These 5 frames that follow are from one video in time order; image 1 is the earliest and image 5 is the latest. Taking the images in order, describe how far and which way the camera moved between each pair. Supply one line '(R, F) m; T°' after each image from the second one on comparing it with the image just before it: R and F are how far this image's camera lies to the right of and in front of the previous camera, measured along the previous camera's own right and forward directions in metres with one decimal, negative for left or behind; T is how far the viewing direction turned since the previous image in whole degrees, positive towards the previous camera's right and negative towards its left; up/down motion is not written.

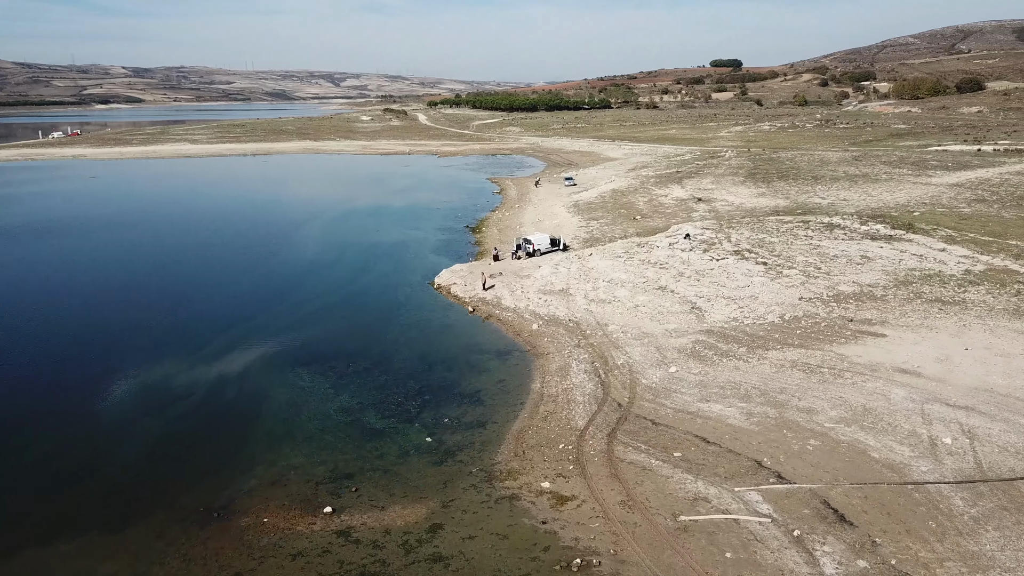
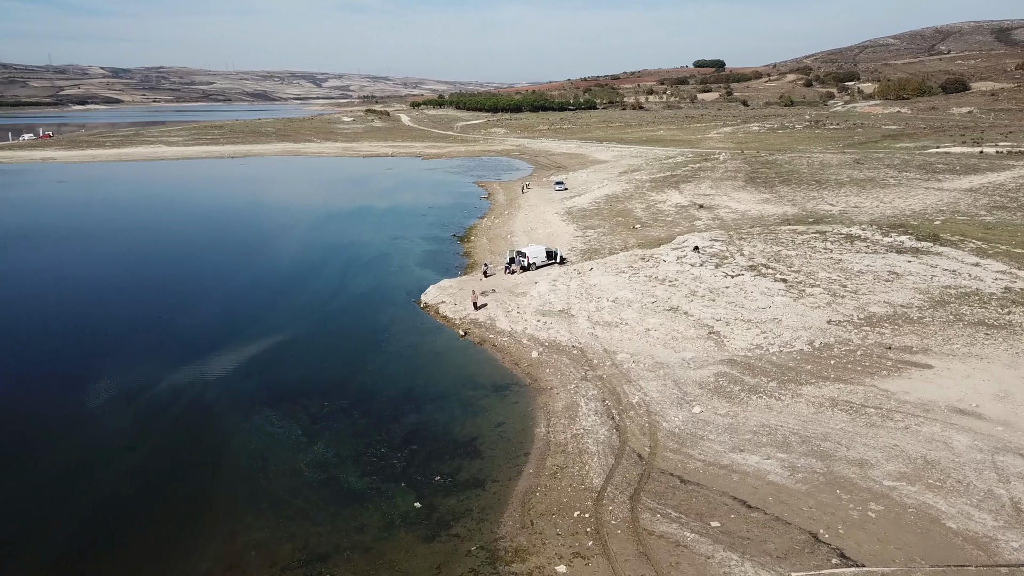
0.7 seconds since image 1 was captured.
(-0.3, +2.6) m; +1°
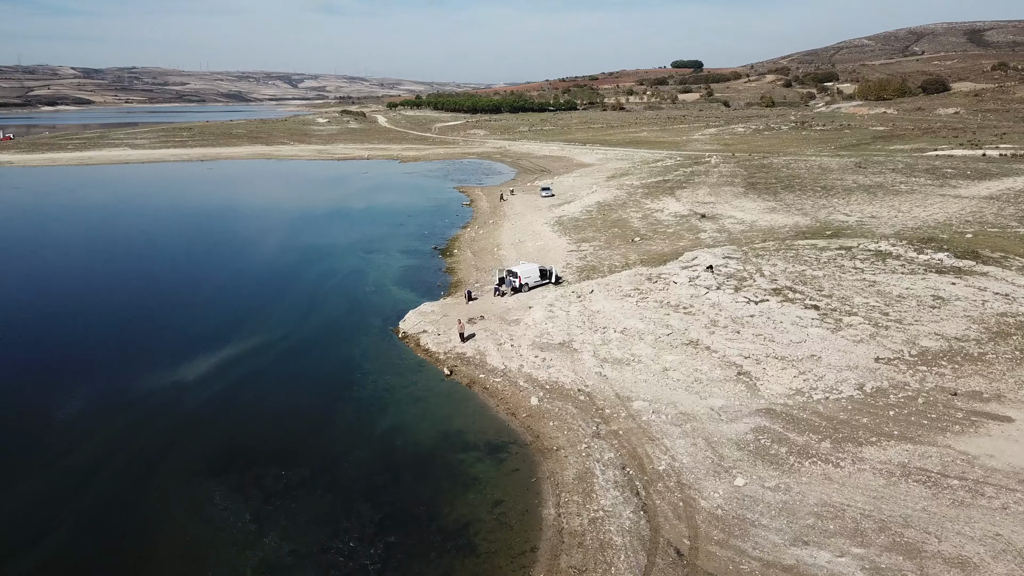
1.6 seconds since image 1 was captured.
(-0.4, +3.4) m; +1°
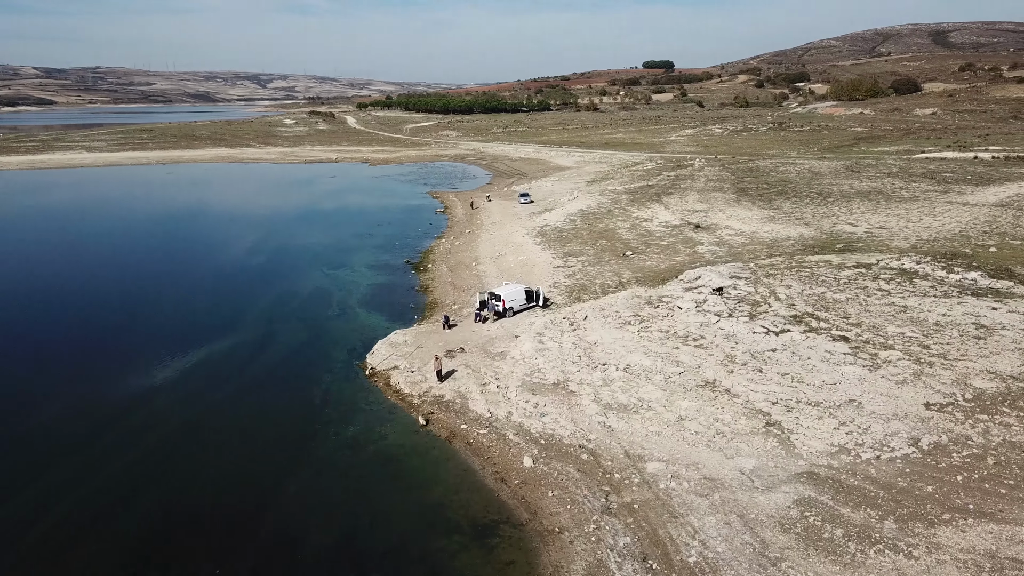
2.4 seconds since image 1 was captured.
(-0.3, +3.0) m; +2°
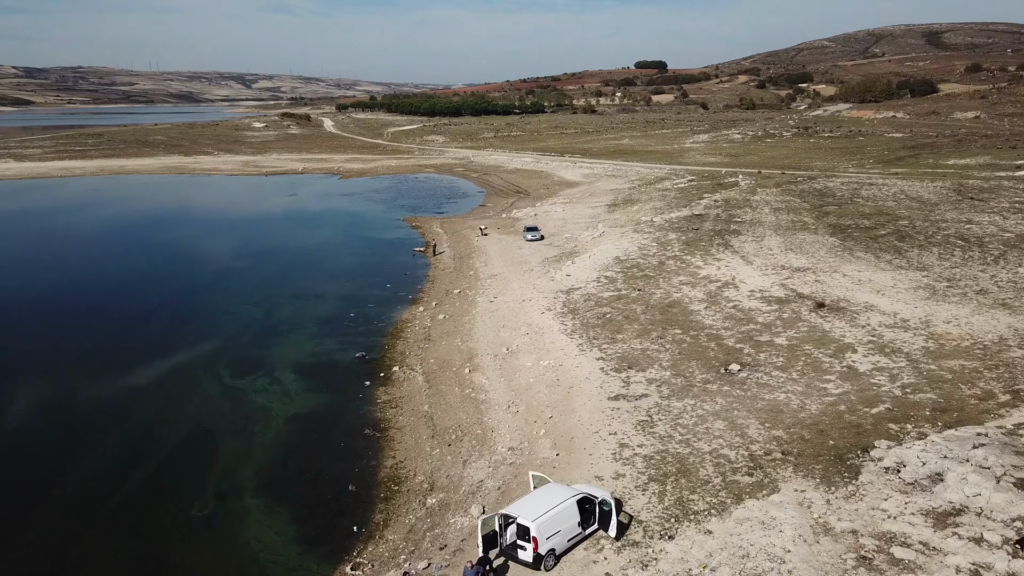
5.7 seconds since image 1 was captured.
(-0.7, +12.9) m; +1°
